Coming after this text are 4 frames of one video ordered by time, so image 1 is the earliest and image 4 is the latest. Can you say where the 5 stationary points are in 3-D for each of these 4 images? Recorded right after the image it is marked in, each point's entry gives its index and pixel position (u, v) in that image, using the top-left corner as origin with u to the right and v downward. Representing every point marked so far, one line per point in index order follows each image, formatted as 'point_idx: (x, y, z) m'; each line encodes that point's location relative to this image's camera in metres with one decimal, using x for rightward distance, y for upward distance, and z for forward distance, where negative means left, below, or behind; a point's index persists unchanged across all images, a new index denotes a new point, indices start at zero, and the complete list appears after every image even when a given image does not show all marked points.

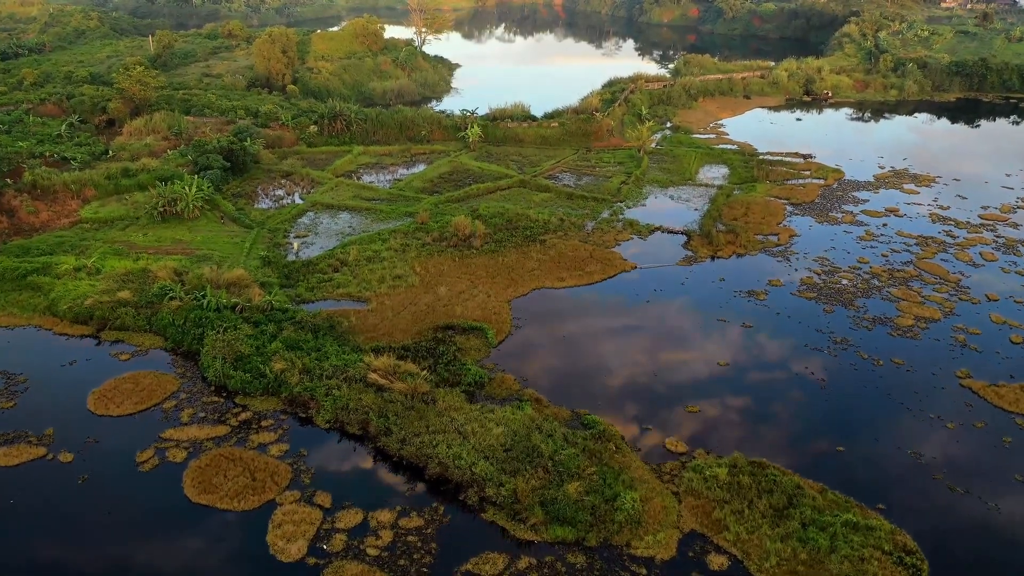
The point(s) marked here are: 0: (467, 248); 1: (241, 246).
0: (-1.4, +1.3, +19.2) m
1: (-8.4, +1.3, +19.1) m
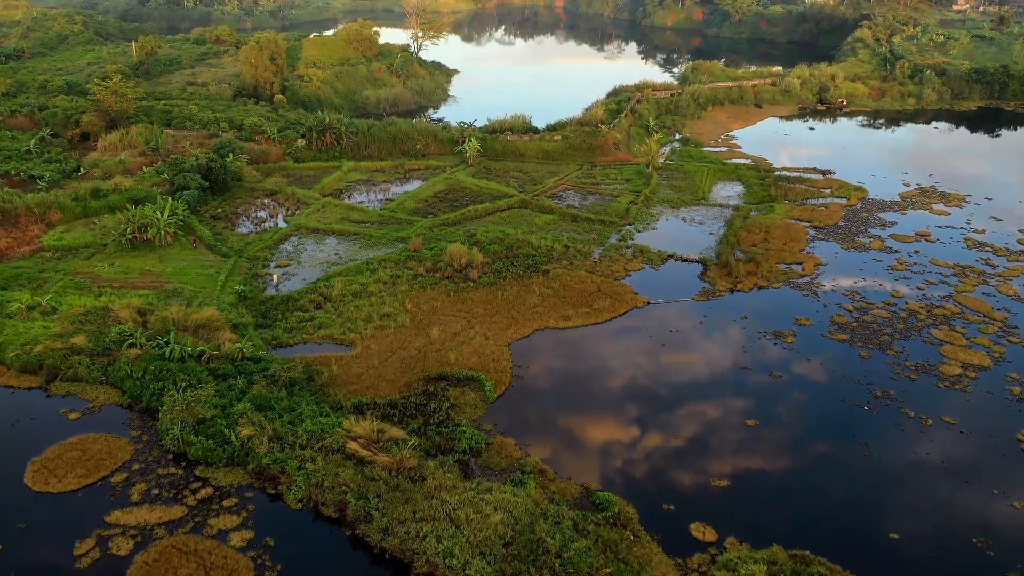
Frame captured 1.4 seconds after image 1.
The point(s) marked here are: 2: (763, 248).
0: (-1.4, +0.3, +17.6) m
1: (-8.3, +0.2, +17.4) m
2: (+7.9, +1.2, +19.3) m
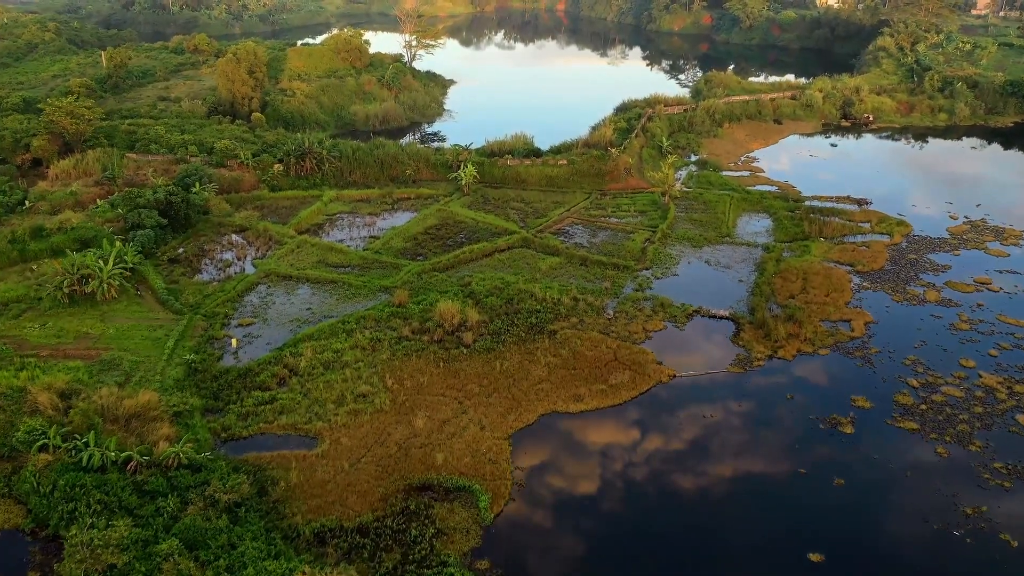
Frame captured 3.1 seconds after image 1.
0: (-1.4, -1.3, +14.9) m
1: (-8.3, -1.3, +14.8) m
2: (+7.9, -0.4, +16.7) m
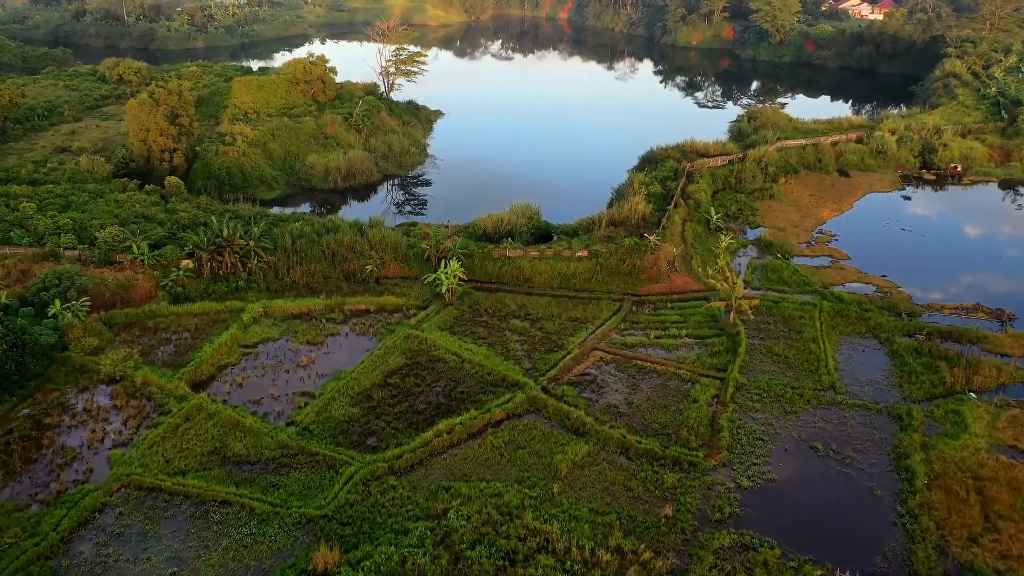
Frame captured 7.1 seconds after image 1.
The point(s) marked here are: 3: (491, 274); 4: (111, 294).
0: (-1.3, -5.3, +8.2) m
1: (-8.3, -5.3, +8.1) m
2: (+8.0, -4.4, +10.0) m
3: (-0.6, +0.4, +17.7) m
4: (-10.3, -0.2, +15.9) m
